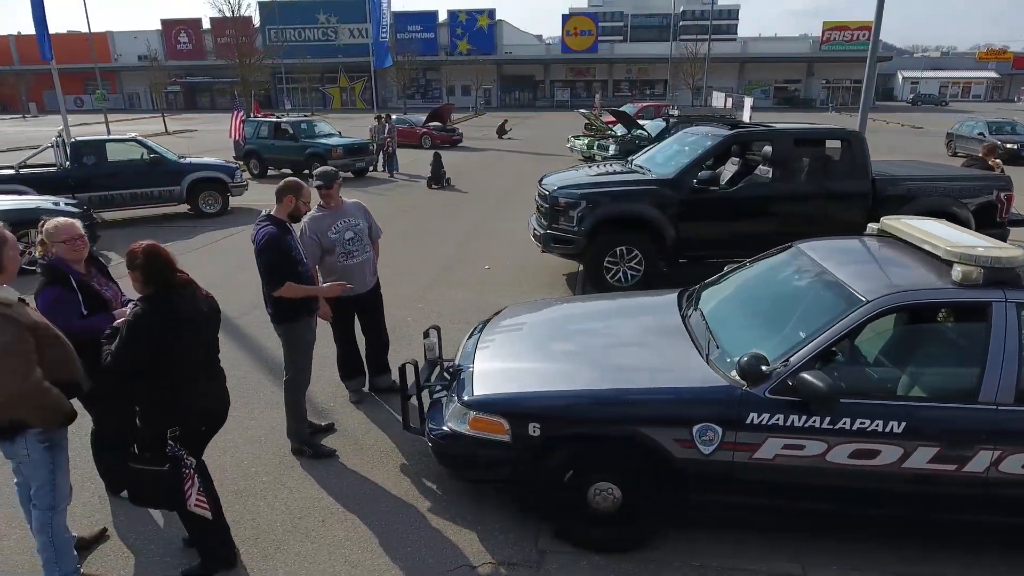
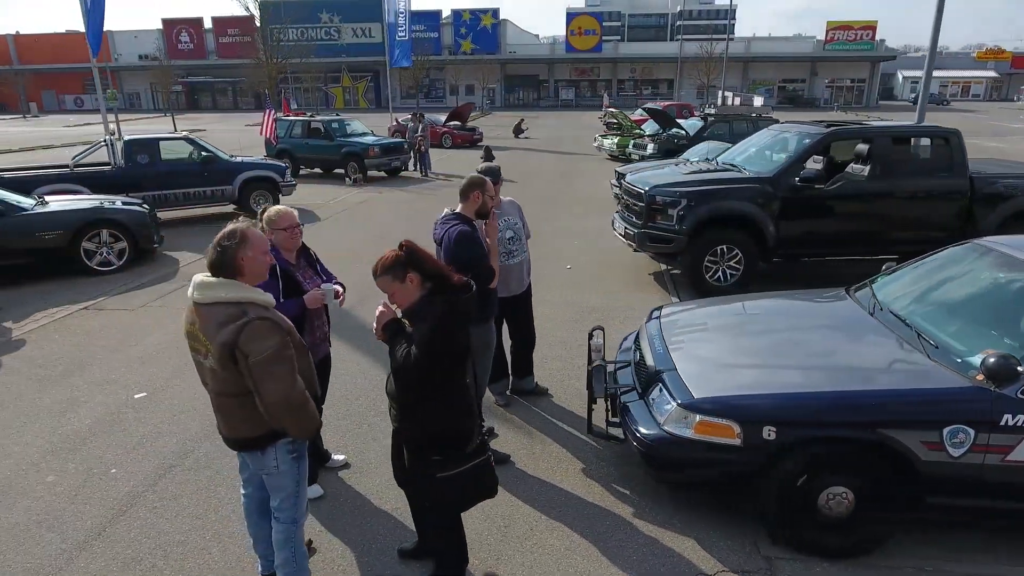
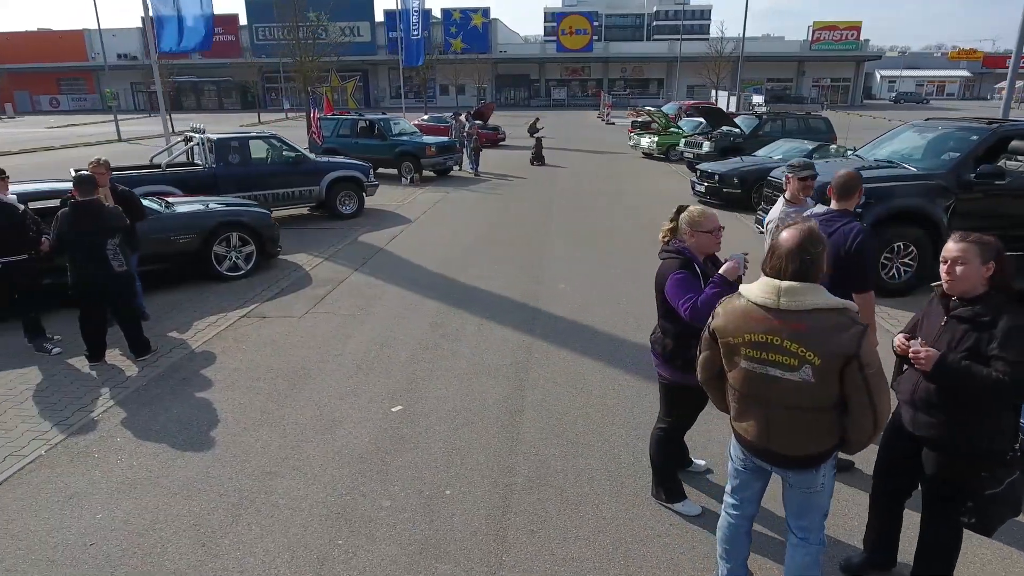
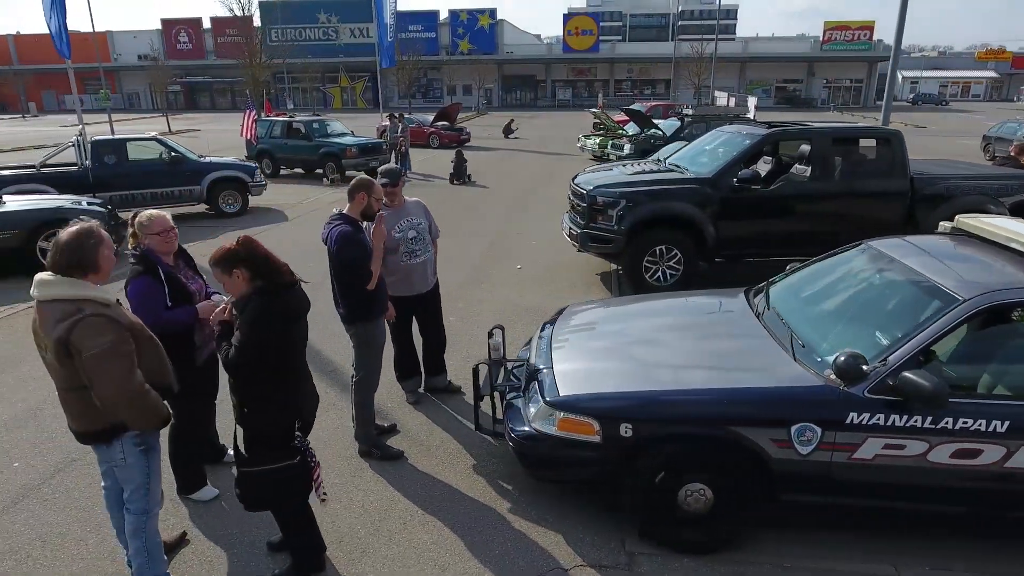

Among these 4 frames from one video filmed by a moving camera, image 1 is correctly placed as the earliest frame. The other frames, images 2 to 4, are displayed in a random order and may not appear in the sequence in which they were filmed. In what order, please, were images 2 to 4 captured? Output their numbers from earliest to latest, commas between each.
4, 2, 3
